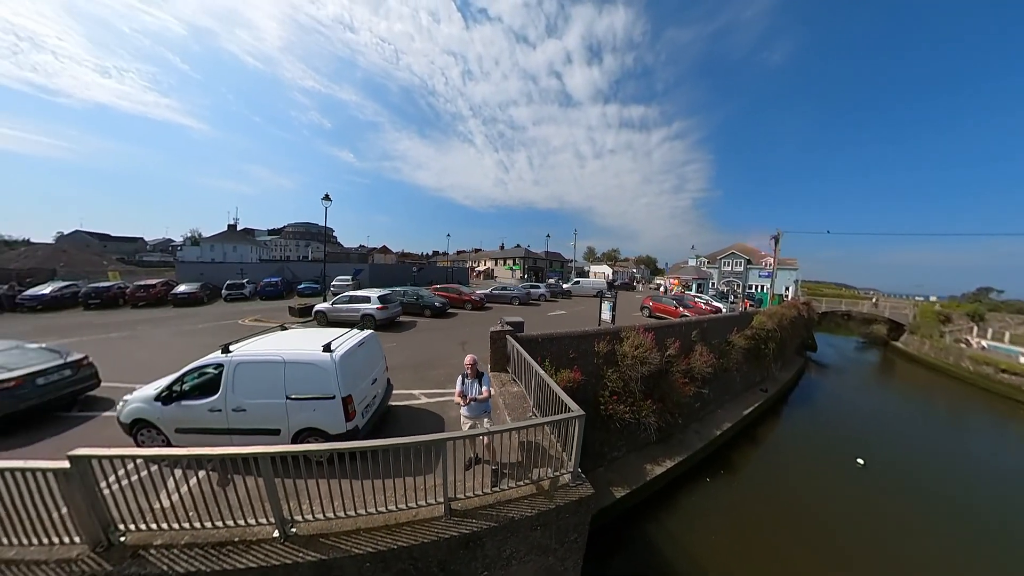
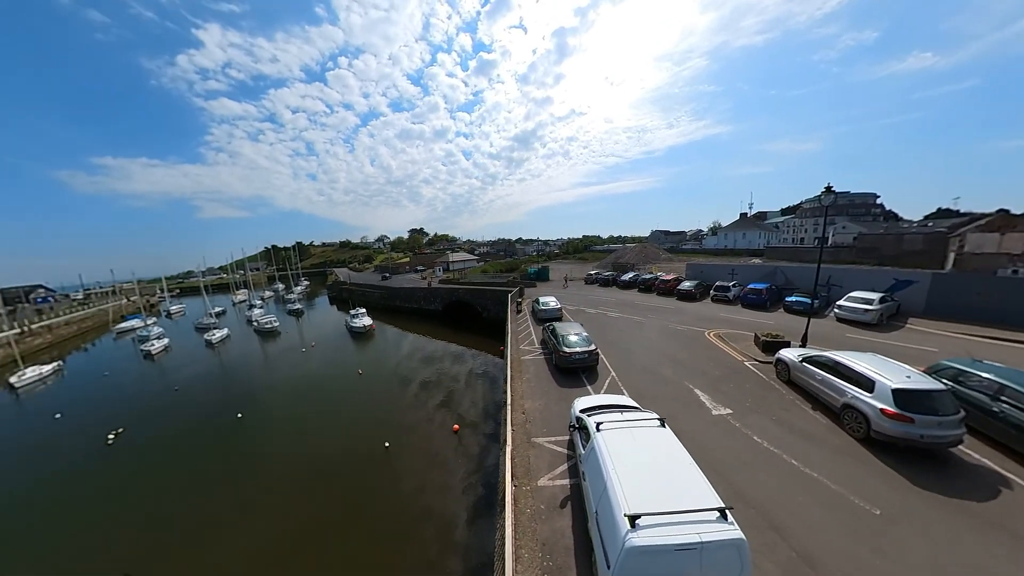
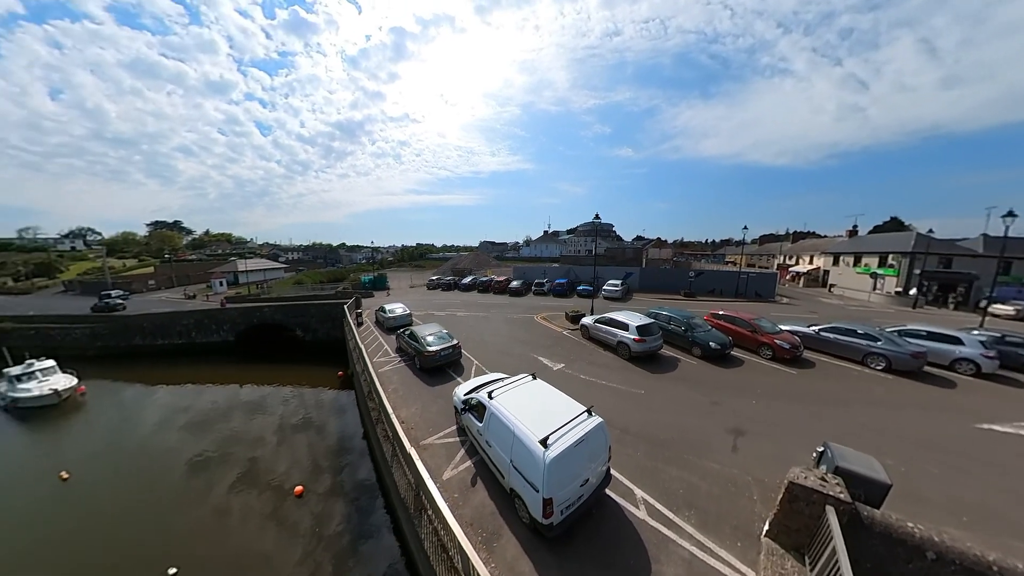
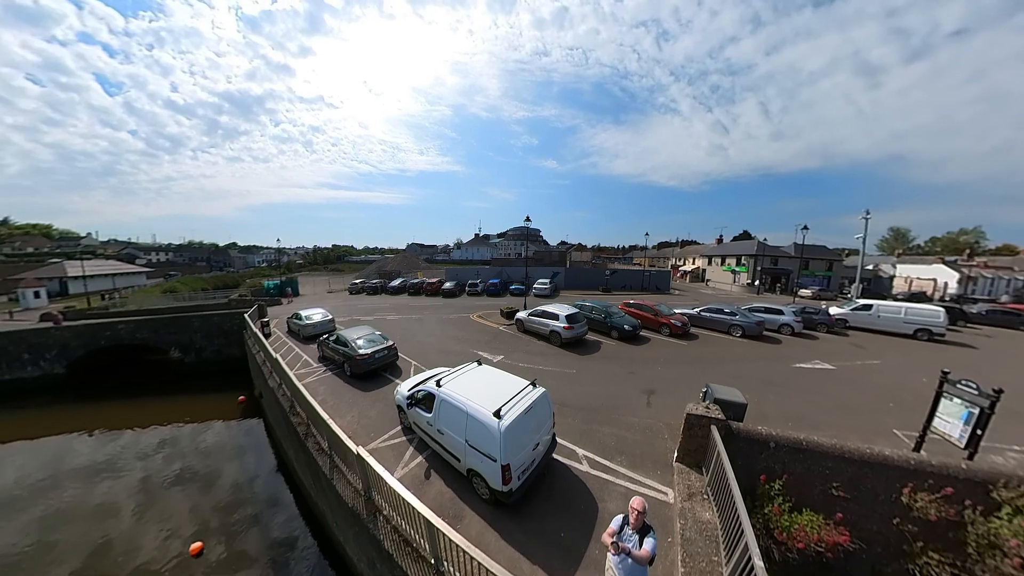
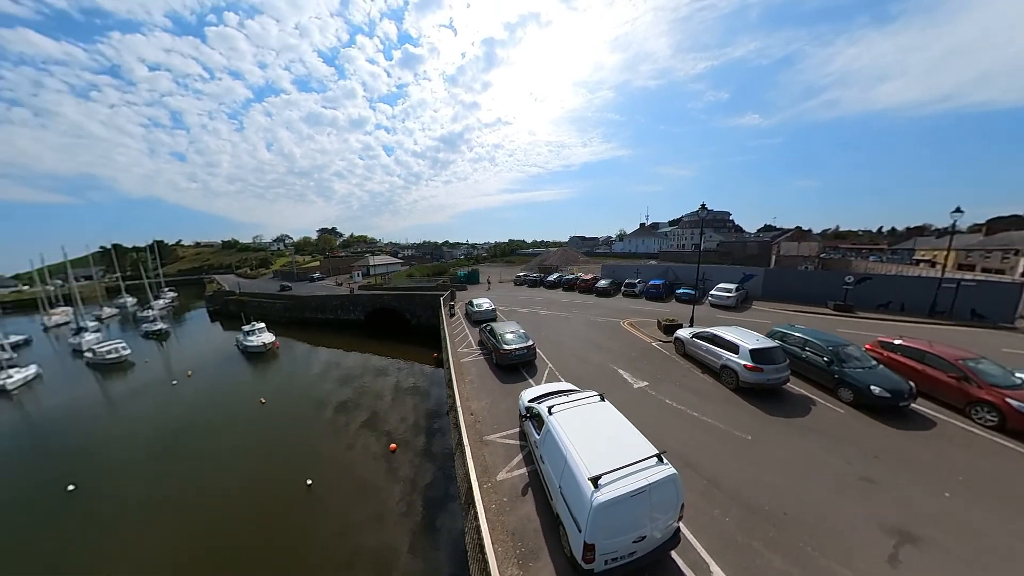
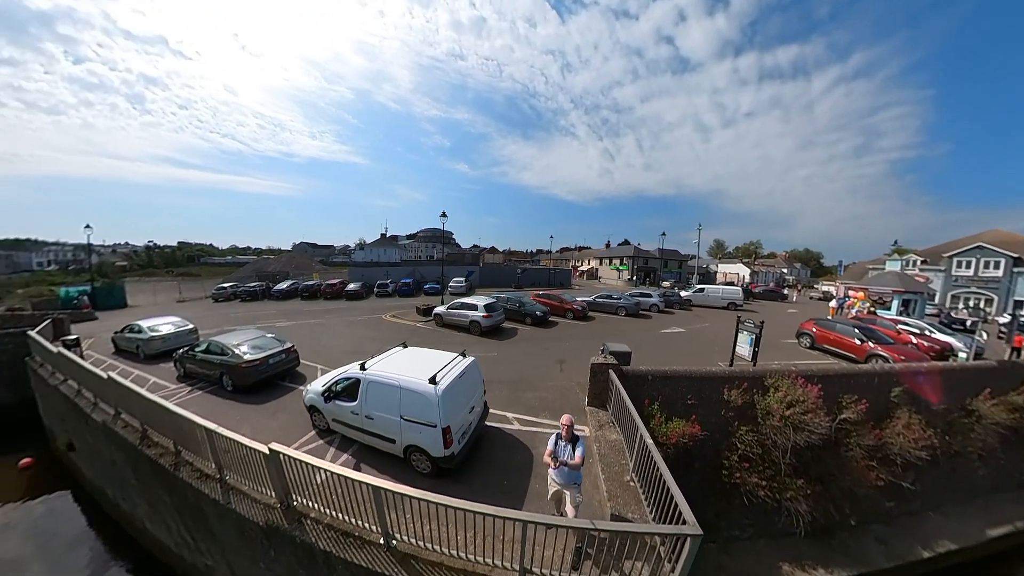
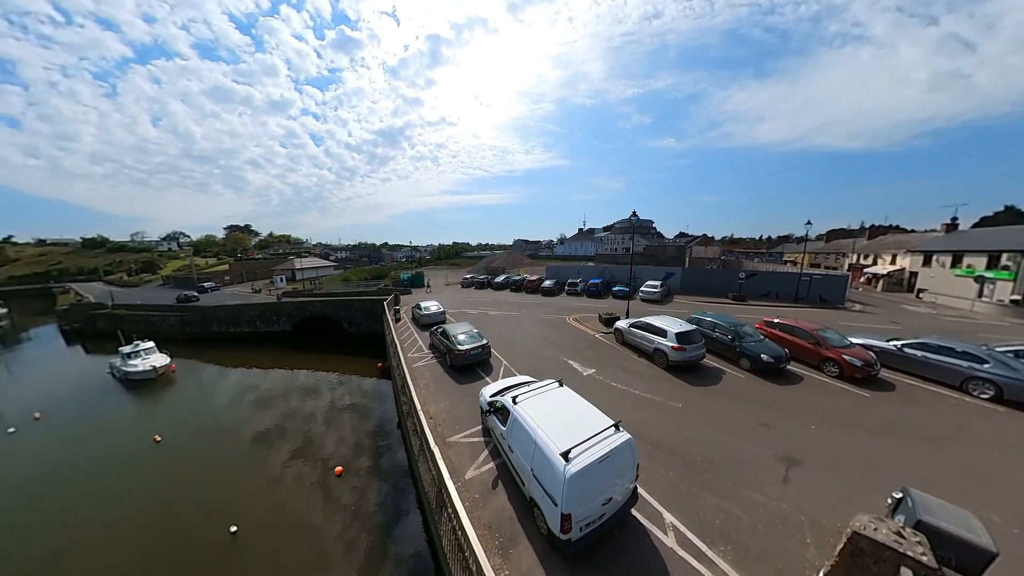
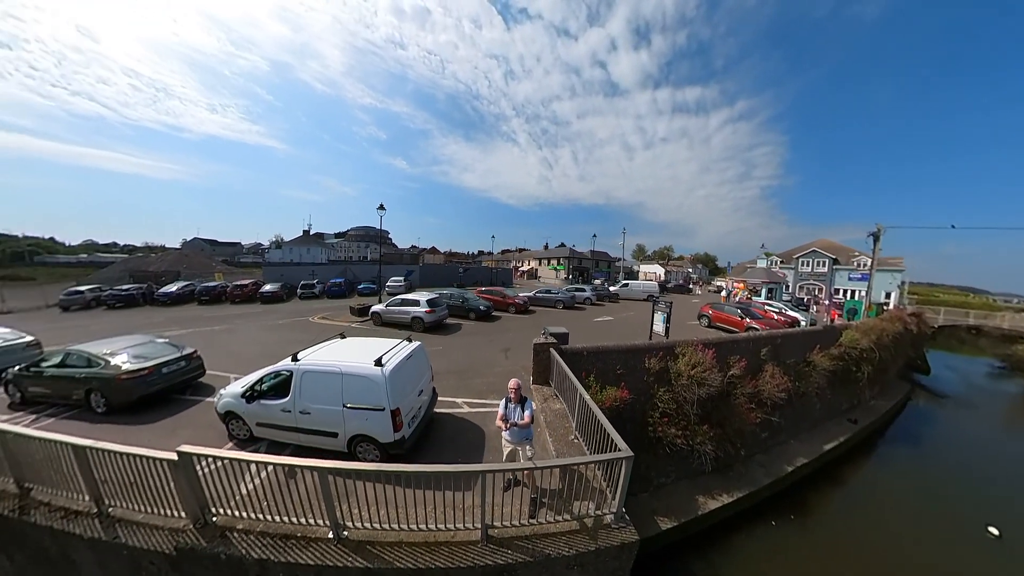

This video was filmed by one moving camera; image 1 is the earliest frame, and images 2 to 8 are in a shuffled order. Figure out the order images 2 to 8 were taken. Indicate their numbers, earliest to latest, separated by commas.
8, 6, 4, 3, 7, 5, 2
